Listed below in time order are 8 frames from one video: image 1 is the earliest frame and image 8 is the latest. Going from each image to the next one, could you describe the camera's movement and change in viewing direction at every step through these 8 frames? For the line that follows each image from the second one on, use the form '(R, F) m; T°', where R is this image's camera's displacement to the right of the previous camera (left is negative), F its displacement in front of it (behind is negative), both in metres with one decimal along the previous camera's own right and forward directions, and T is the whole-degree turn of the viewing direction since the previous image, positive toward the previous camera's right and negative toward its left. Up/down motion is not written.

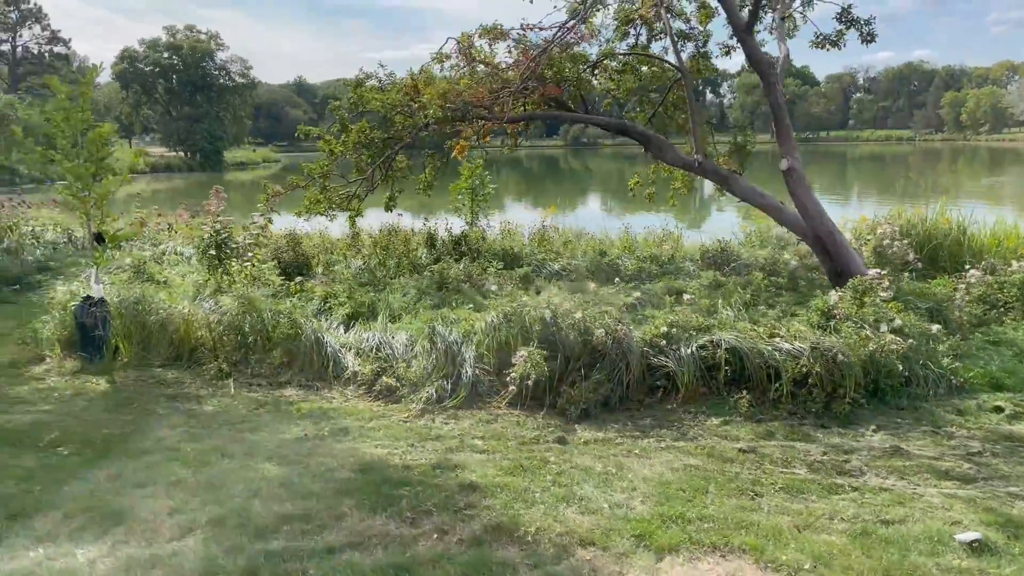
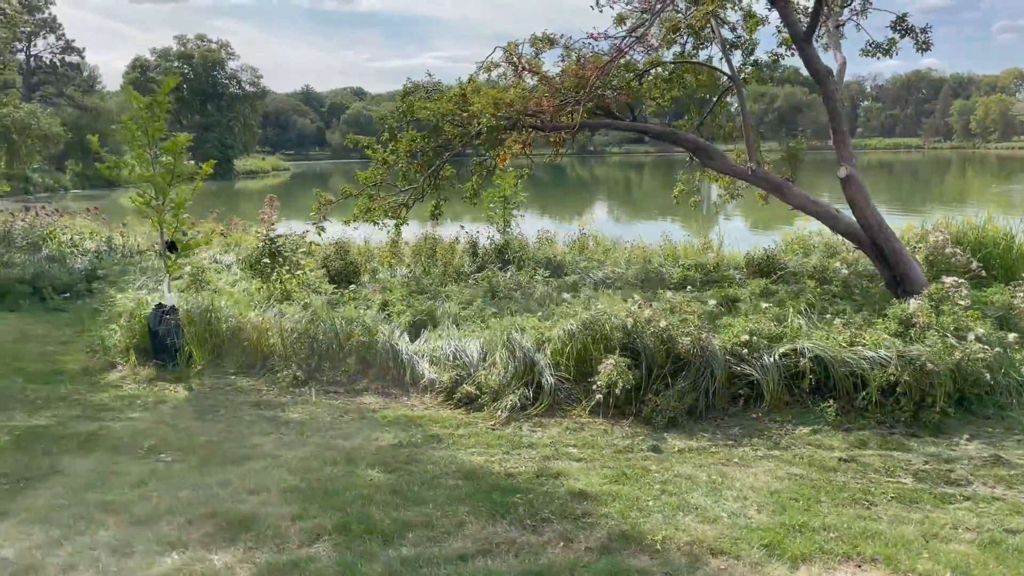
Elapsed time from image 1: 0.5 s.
(-0.4, 0.0) m; -1°
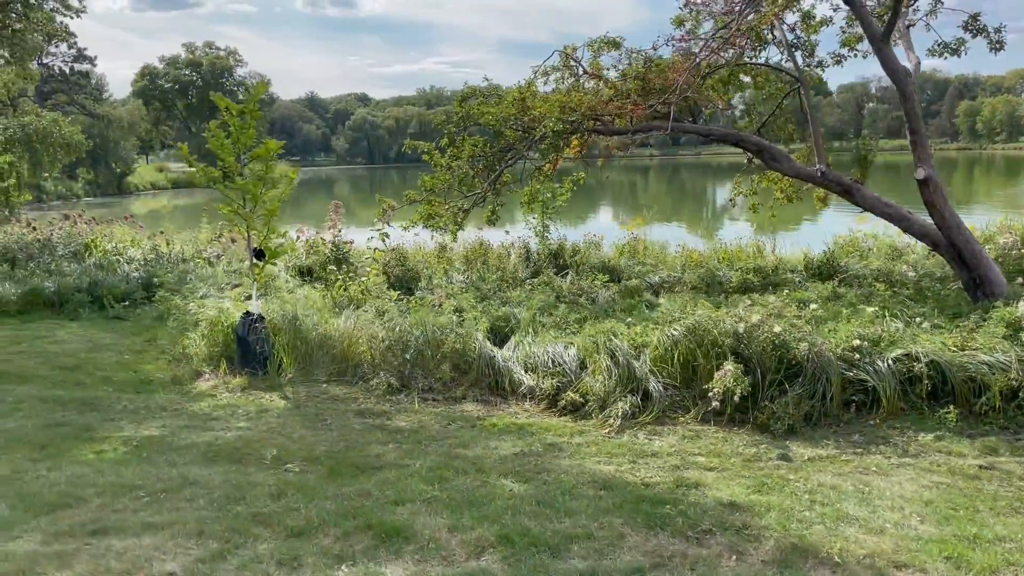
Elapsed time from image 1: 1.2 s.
(-0.5, +0.1) m; -1°
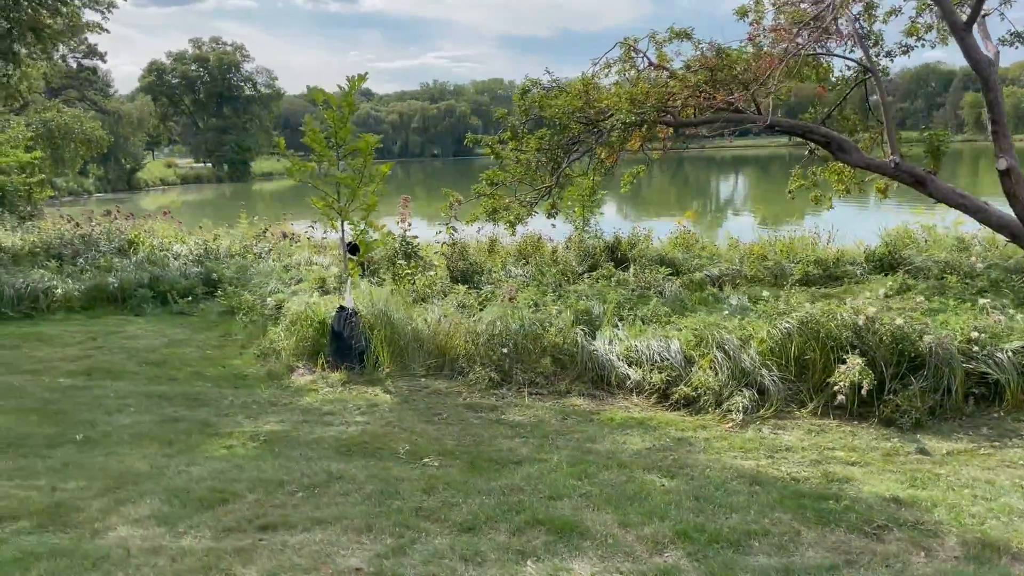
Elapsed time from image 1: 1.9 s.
(-0.6, 0.0) m; -1°
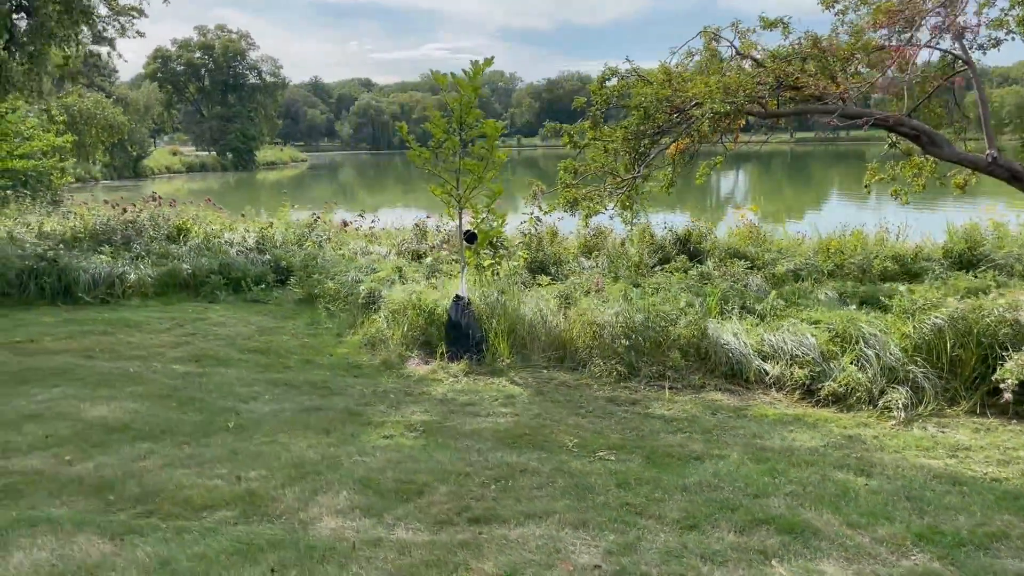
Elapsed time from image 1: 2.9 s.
(-0.8, +0.1) m; 0°
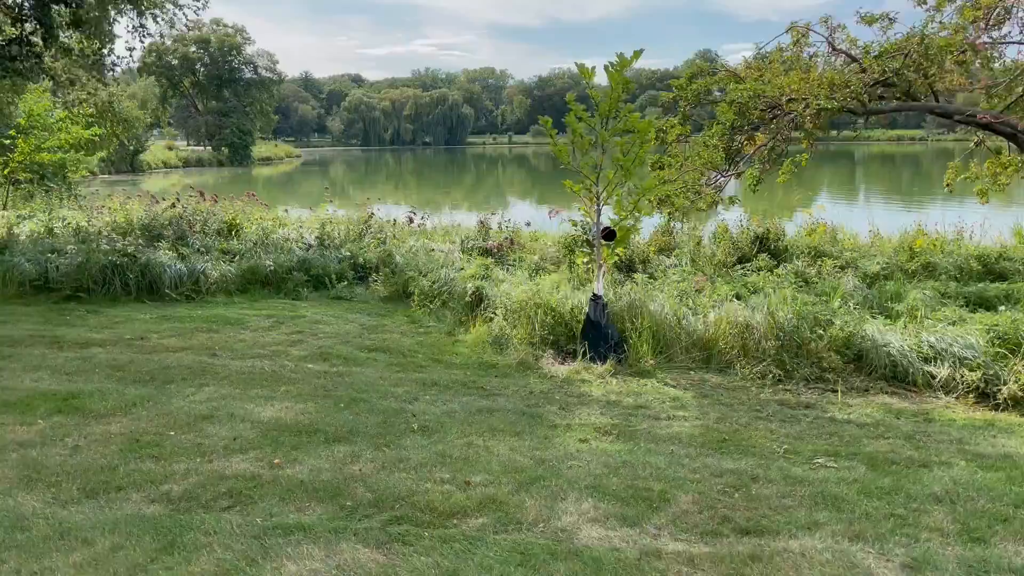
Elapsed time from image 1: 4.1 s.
(-0.9, +0.1) m; 0°
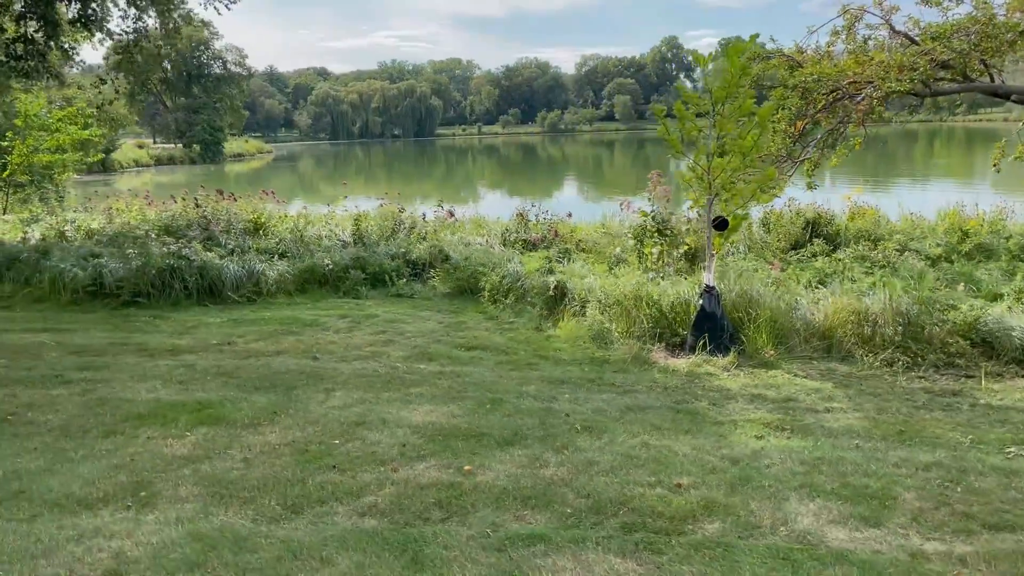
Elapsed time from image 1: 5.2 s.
(-0.8, +0.1) m; +1°
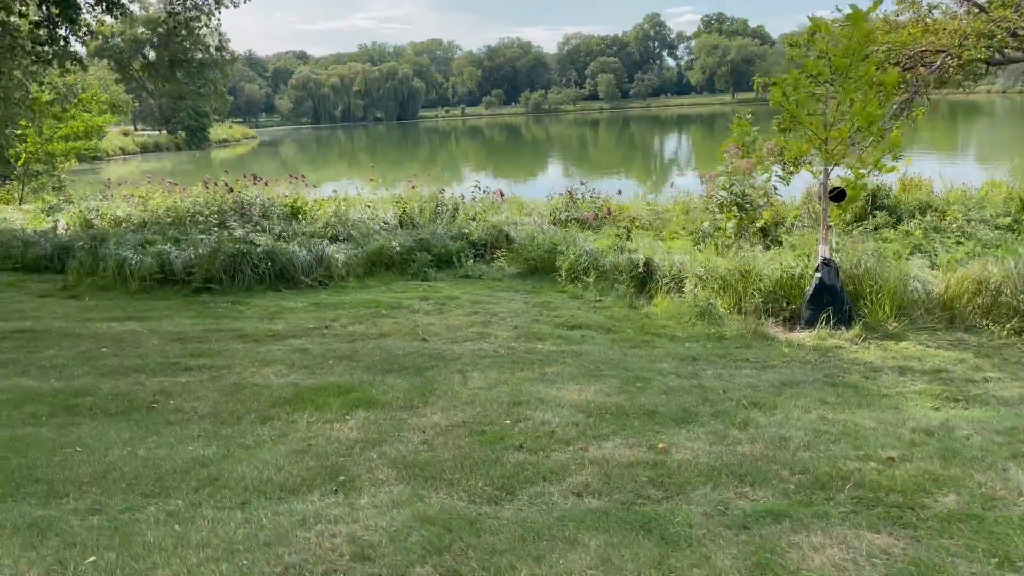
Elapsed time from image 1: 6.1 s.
(-0.8, +0.1) m; 0°
